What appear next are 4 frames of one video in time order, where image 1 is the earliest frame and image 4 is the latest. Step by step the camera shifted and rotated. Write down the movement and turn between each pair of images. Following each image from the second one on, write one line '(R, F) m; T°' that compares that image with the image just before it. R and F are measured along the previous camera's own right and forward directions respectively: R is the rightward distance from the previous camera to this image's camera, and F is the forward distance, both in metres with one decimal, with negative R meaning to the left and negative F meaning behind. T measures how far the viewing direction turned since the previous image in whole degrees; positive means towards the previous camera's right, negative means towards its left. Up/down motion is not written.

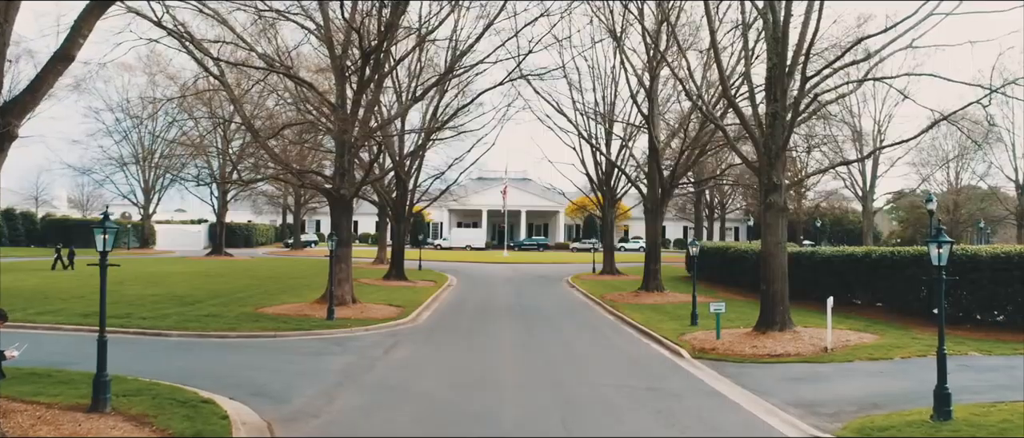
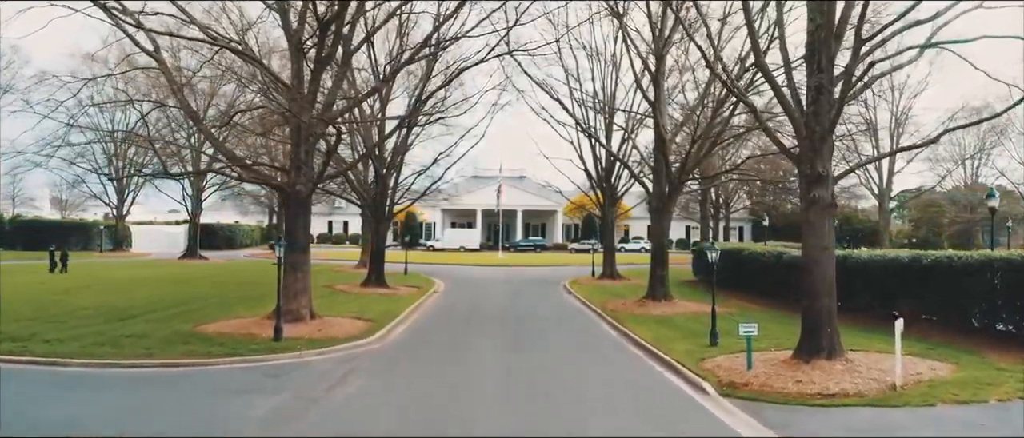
(+0.3, +2.8) m; 0°
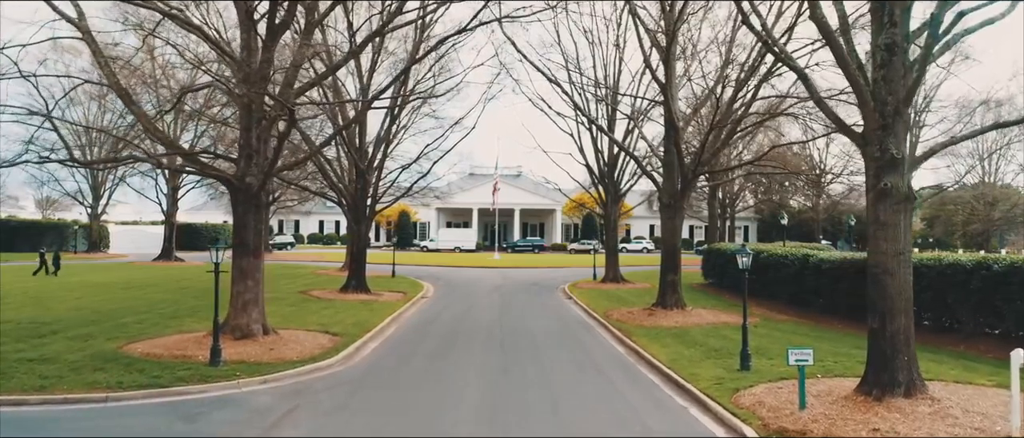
(+0.2, +2.5) m; 0°
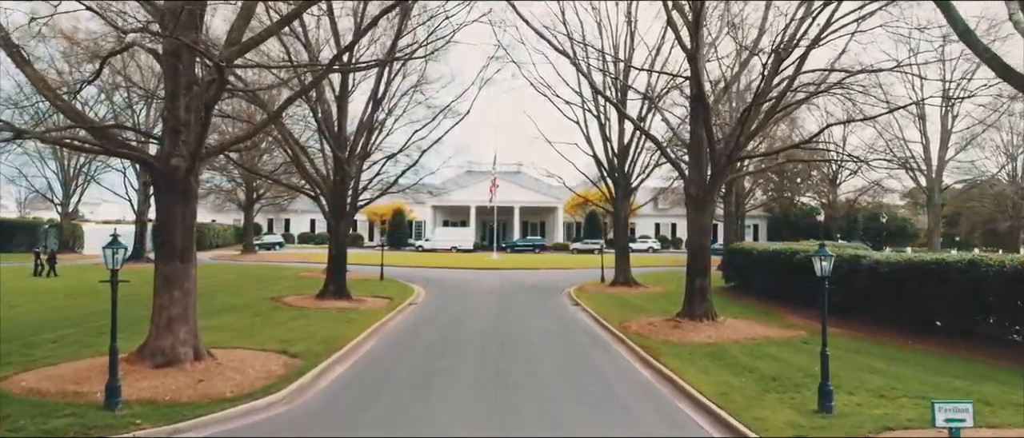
(0.0, +3.0) m; 0°
